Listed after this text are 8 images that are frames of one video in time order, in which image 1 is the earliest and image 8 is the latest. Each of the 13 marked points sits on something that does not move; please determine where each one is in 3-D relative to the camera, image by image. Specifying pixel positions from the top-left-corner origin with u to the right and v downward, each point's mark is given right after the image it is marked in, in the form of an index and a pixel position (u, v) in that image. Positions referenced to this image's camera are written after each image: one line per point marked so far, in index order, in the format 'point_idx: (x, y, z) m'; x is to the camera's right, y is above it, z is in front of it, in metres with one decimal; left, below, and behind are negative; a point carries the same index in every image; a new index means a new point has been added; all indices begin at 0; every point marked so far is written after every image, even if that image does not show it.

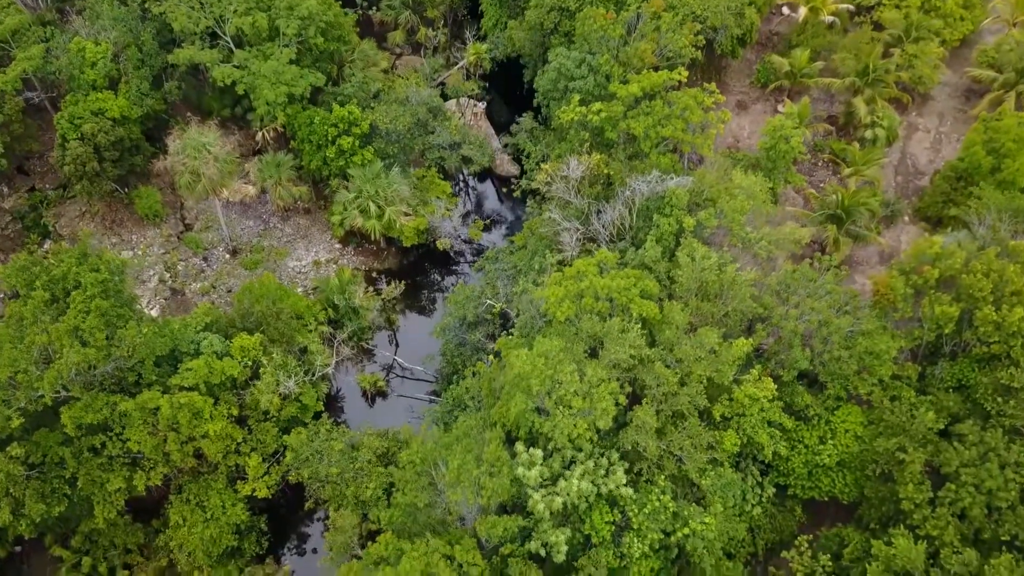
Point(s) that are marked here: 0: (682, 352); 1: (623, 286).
0: (+3.7, -1.4, +17.6) m
1: (+2.6, 0.0, +18.7) m
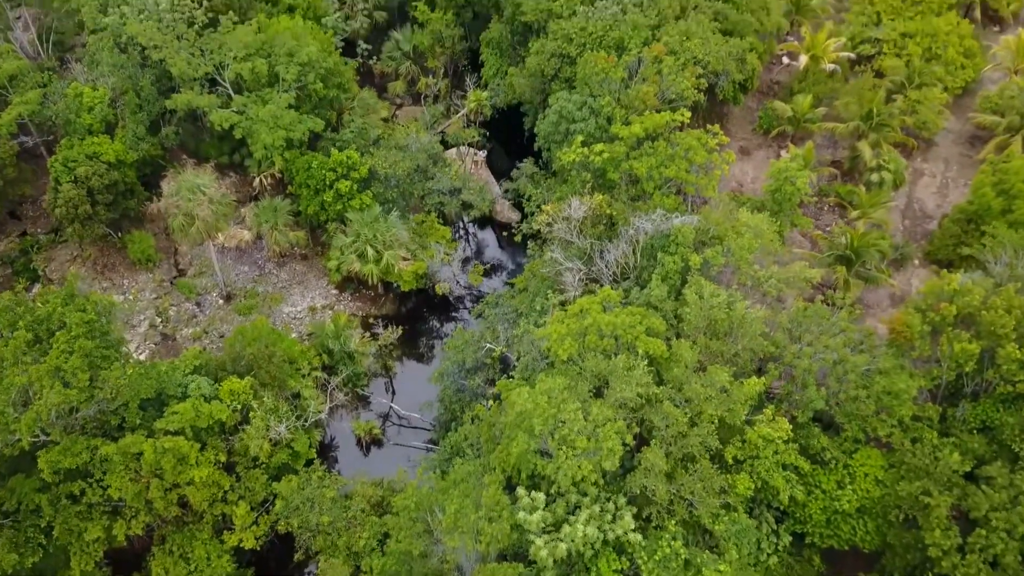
0: (+3.7, -2.1, +16.7) m
1: (+2.6, -0.8, +18.0) m
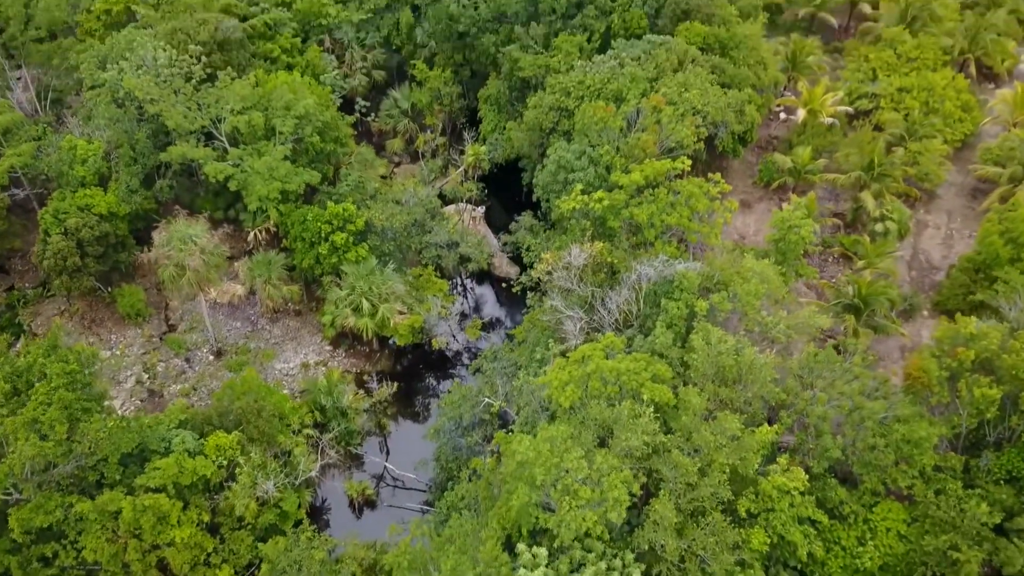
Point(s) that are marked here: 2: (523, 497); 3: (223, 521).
0: (+3.7, -2.9, +15.9) m
1: (+2.6, -1.7, +17.2) m
2: (+0.2, -3.9, +15.2) m
3: (-7.0, -5.7, +19.9) m
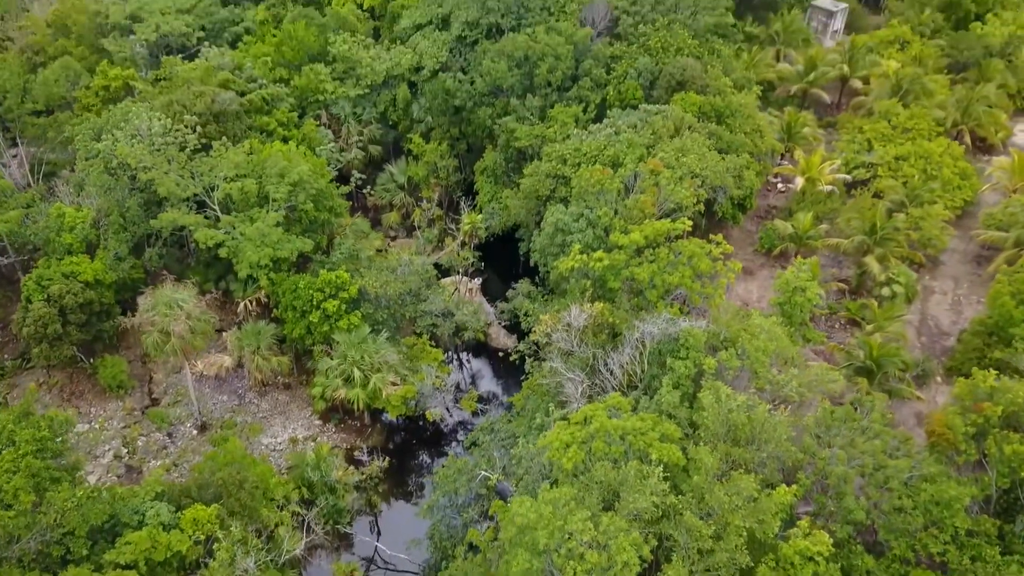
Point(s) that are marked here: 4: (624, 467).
0: (+3.6, -3.8, +14.7) m
1: (+2.5, -2.8, +16.2) m
2: (+0.2, -4.7, +13.9) m
3: (-7.1, -7.0, +18.4) m
4: (+2.1, -3.4, +15.4) m
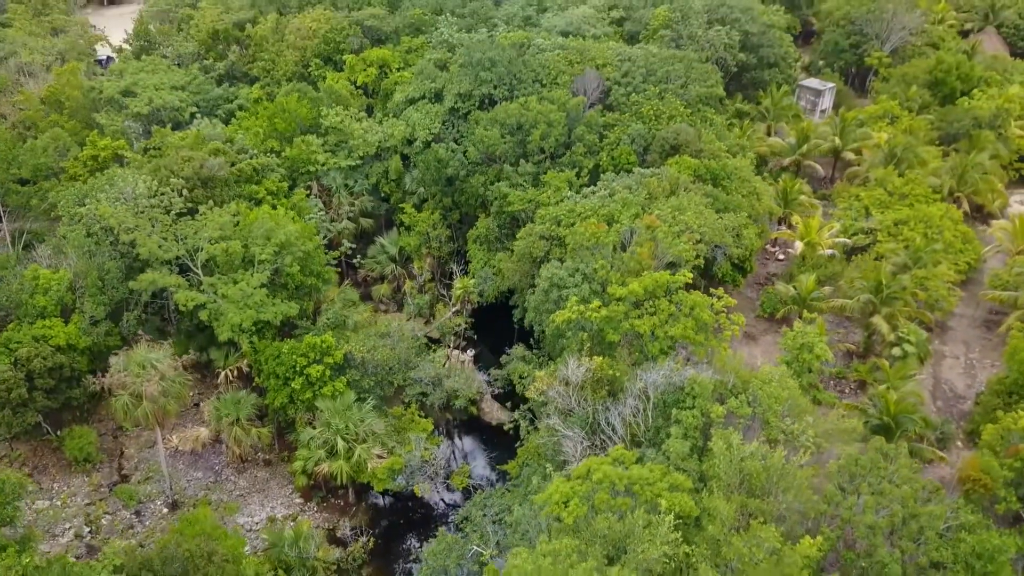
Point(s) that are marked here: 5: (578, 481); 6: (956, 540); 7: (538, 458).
0: (+3.6, -4.3, +13.2) m
1: (+2.4, -3.4, +14.8) m
2: (+0.1, -5.1, +12.3) m
3: (-7.1, -8.0, +16.3) m
4: (+2.0, -3.9, +13.9) m
5: (+1.2, -3.5, +15.1) m
6: (+7.6, -4.3, +14.0) m
7: (+0.6, -4.1, +19.9) m
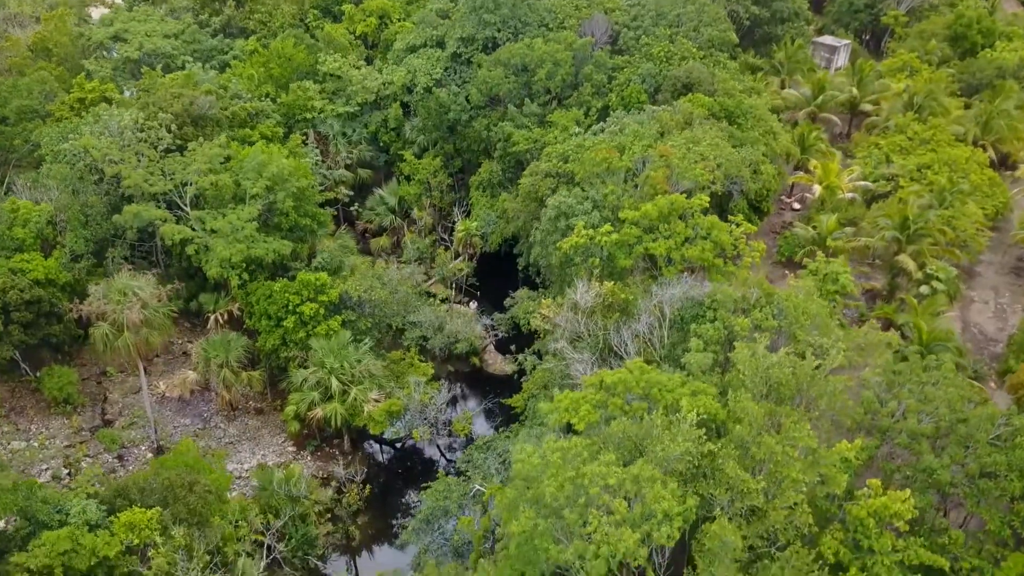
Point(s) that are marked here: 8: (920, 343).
0: (+3.6, -2.4, +11.8) m
1: (+2.5, -1.6, +13.4) m
2: (+0.2, -3.2, +10.9) m
3: (-7.1, -6.1, +15.0) m
4: (+2.1, -2.0, +12.6) m
5: (+1.3, -1.7, +13.8) m
6: (+7.7, -2.5, +12.6) m
7: (+0.7, -2.2, +18.6) m
8: (+9.5, -1.3, +19.2) m
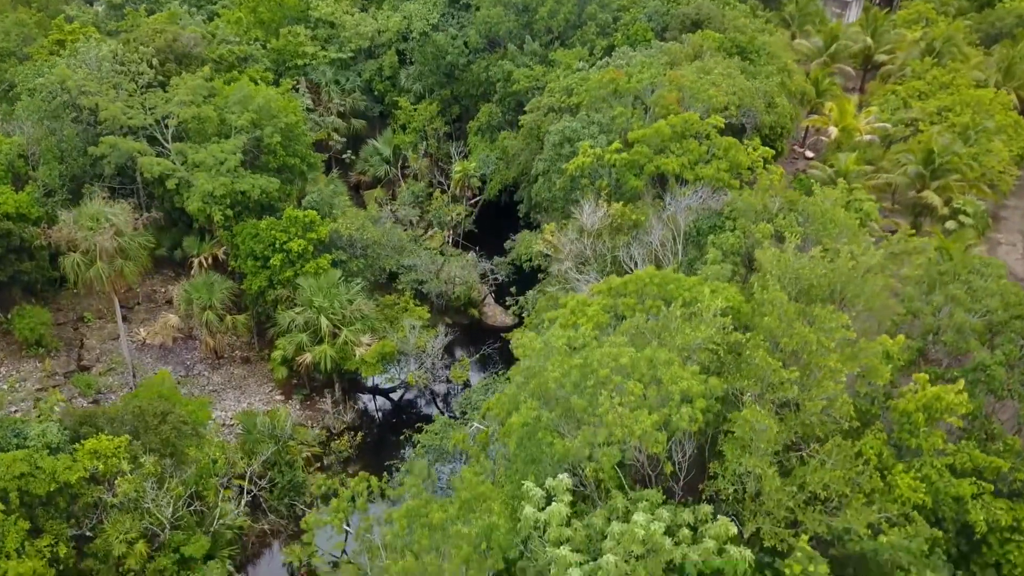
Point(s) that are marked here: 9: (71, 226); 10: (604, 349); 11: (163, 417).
0: (+3.6, -0.7, +10.5) m
1: (+2.5, +0.1, +12.1) m
2: (+0.2, -1.5, +9.6) m
3: (-7.0, -4.4, +13.7) m
4: (+2.1, -0.4, +11.2) m
5: (+1.3, 0.0, +12.5) m
6: (+7.7, -0.8, +11.3) m
7: (+0.7, -0.6, +17.3) m
8: (+9.6, +0.3, +17.9) m
9: (-10.1, +1.4, +18.8) m
10: (+1.1, -0.8, +10.1) m
11: (-6.7, -2.5, +15.7) m
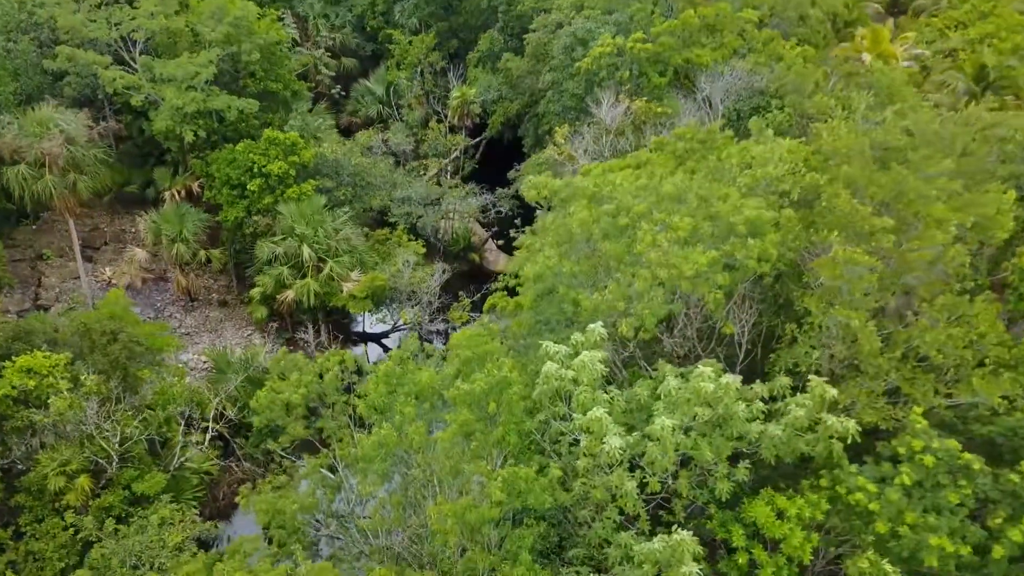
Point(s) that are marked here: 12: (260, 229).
0: (+3.8, +1.0, +8.3) m
1: (+2.6, +1.8, +9.9) m
2: (+0.3, +0.1, +7.4) m
3: (-6.9, -2.8, +11.5) m
4: (+2.2, +1.3, +9.0) m
5: (+1.5, +1.7, +10.3) m
6: (+7.8, +0.9, +9.1) m
7: (+0.8, +1.1, +15.1) m
8: (+9.7, +2.0, +15.7) m
9: (-10.0, +3.1, +16.6) m
10: (+1.3, +0.9, +7.9) m
11: (-6.6, -0.8, +13.5) m
12: (-6.1, +1.4, +19.7) m
